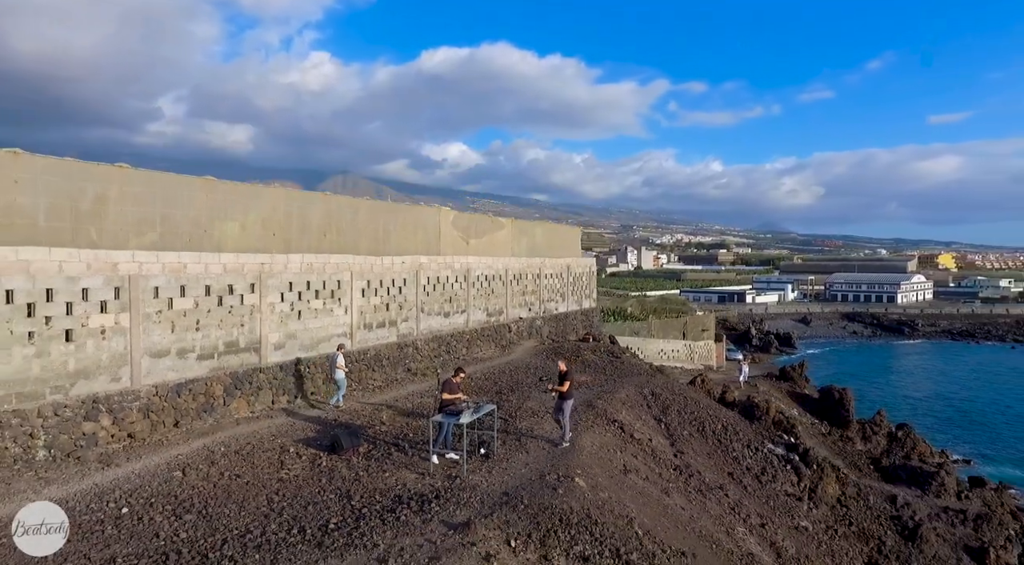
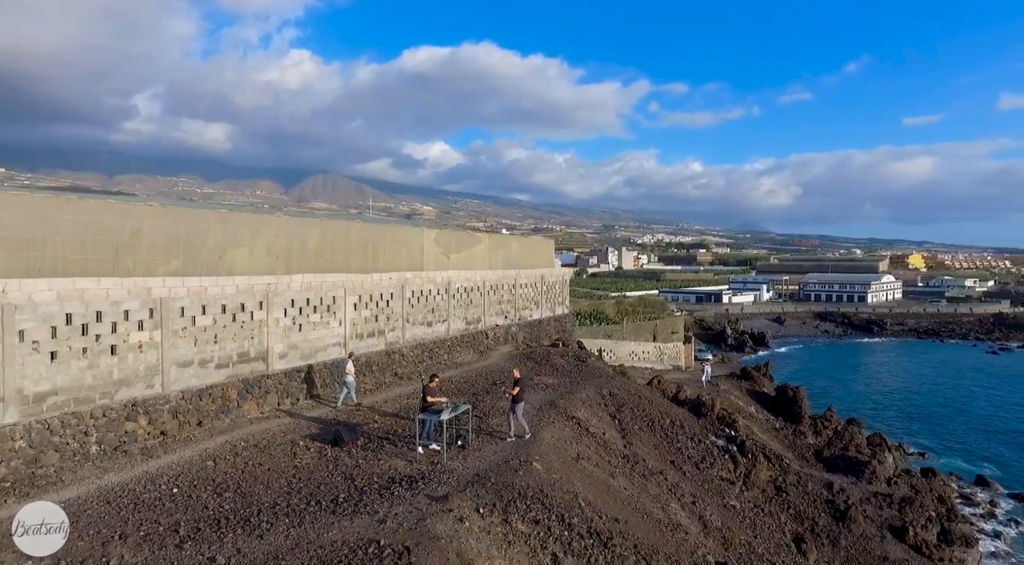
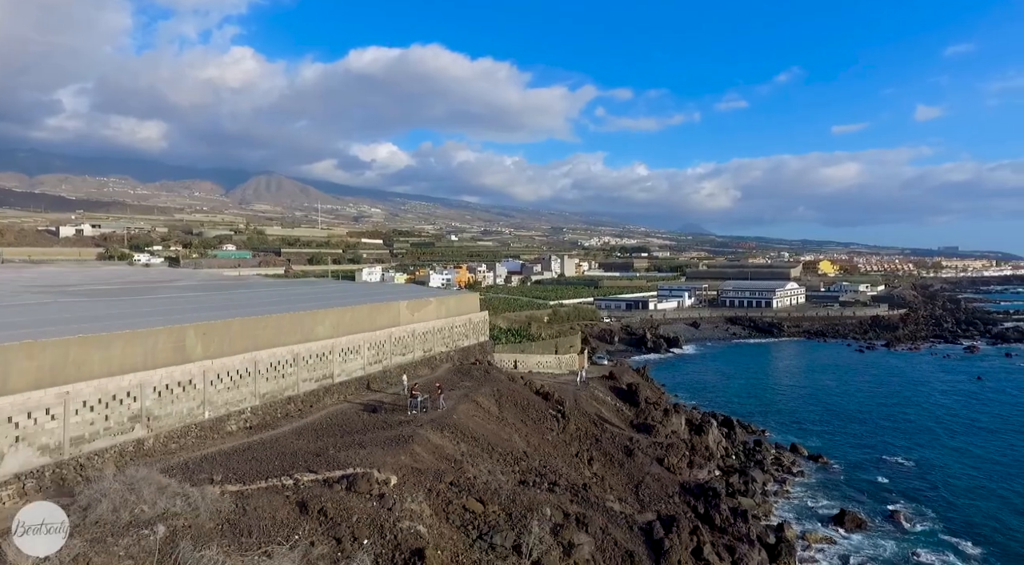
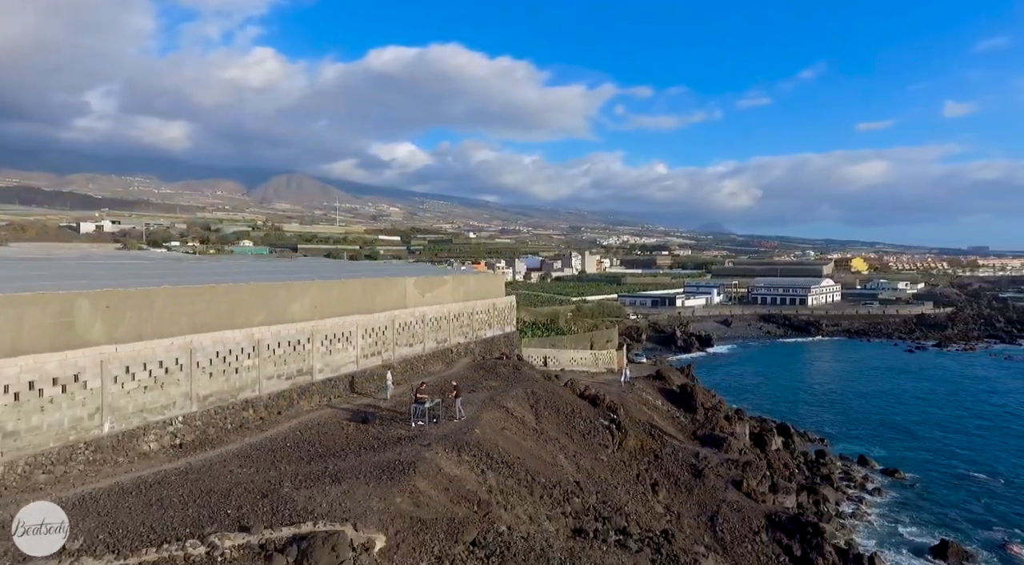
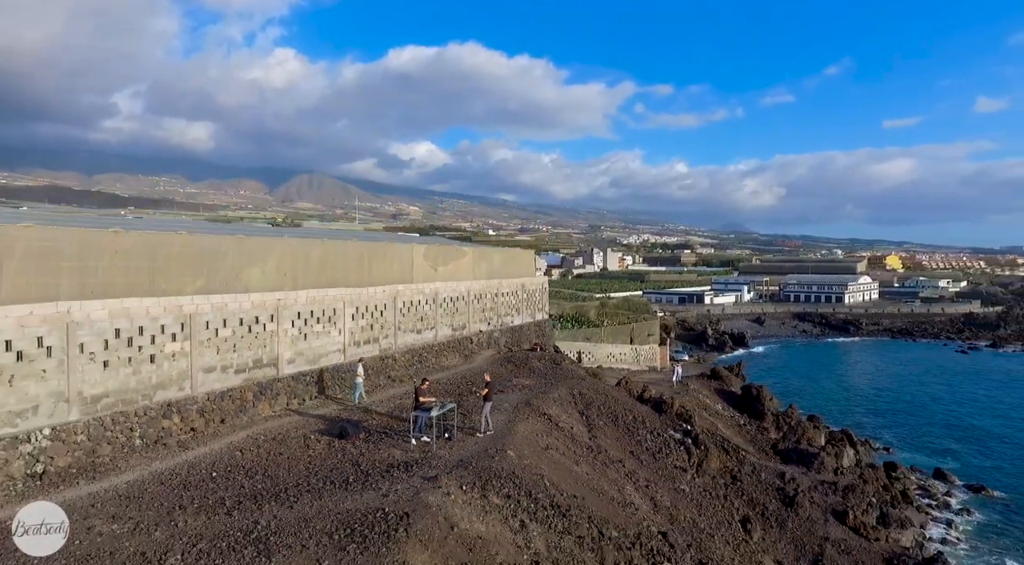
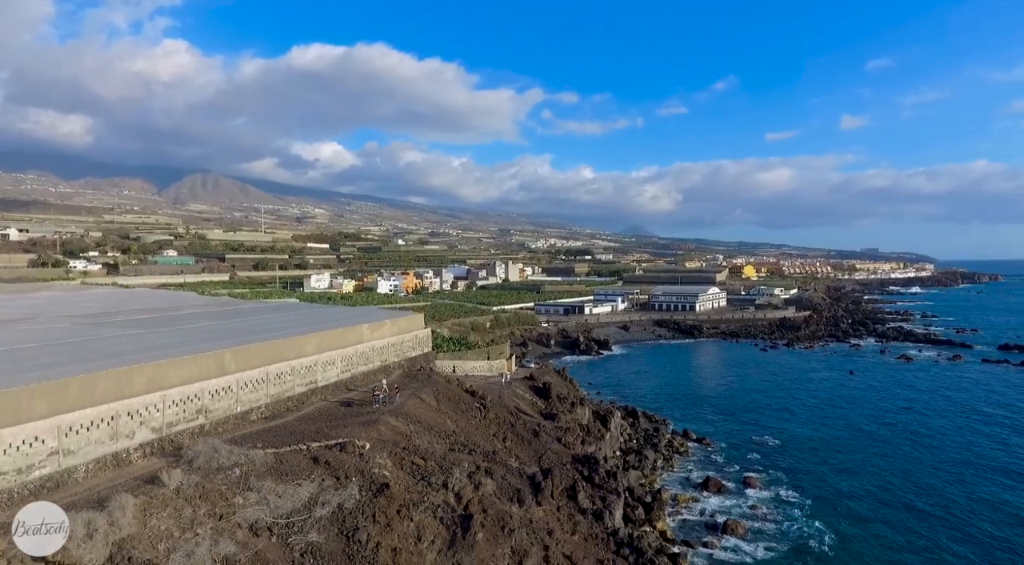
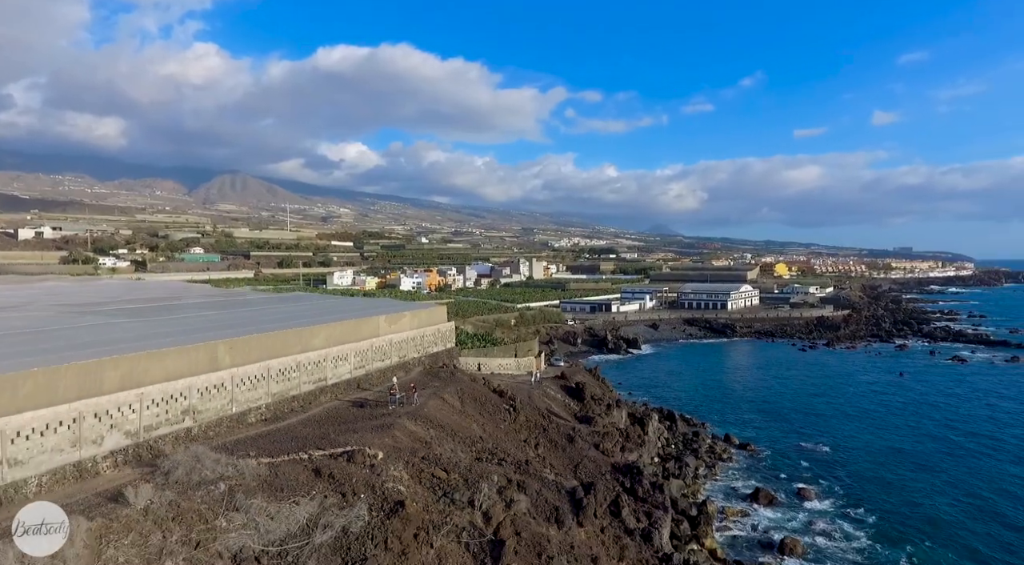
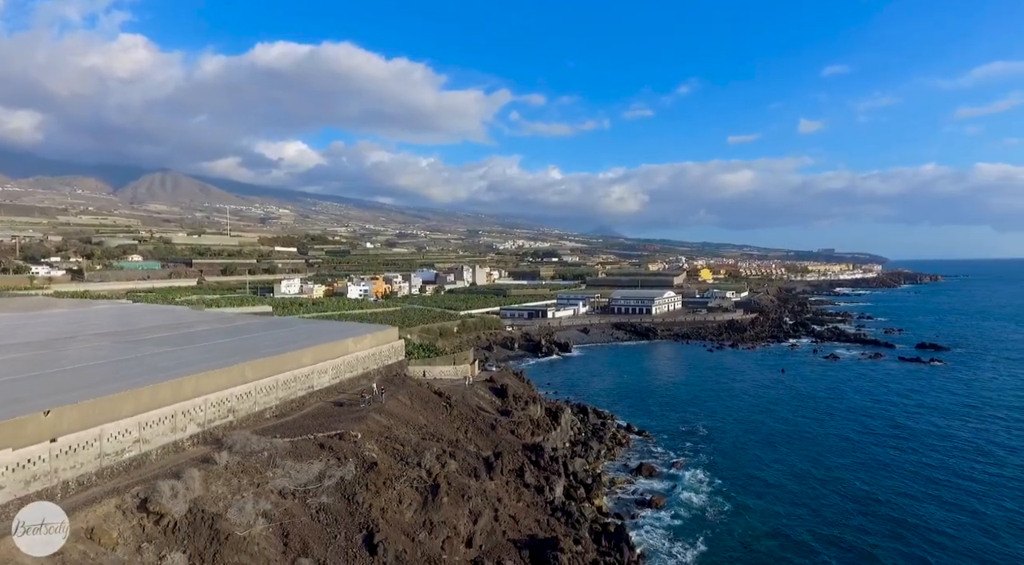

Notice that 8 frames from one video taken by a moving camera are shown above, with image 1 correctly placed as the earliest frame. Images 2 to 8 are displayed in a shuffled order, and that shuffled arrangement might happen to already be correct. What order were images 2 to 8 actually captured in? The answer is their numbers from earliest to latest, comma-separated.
2, 5, 4, 3, 7, 6, 8
